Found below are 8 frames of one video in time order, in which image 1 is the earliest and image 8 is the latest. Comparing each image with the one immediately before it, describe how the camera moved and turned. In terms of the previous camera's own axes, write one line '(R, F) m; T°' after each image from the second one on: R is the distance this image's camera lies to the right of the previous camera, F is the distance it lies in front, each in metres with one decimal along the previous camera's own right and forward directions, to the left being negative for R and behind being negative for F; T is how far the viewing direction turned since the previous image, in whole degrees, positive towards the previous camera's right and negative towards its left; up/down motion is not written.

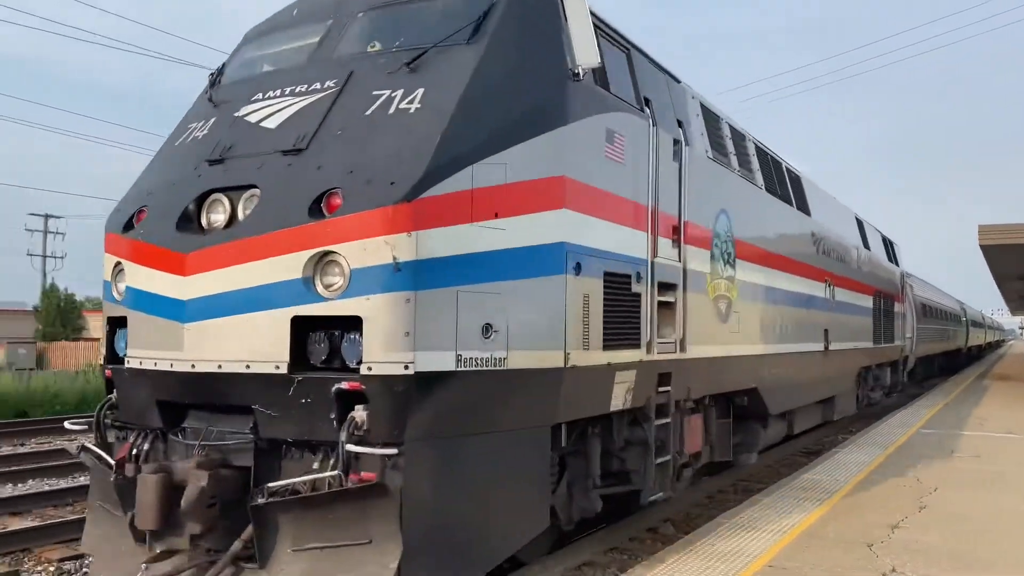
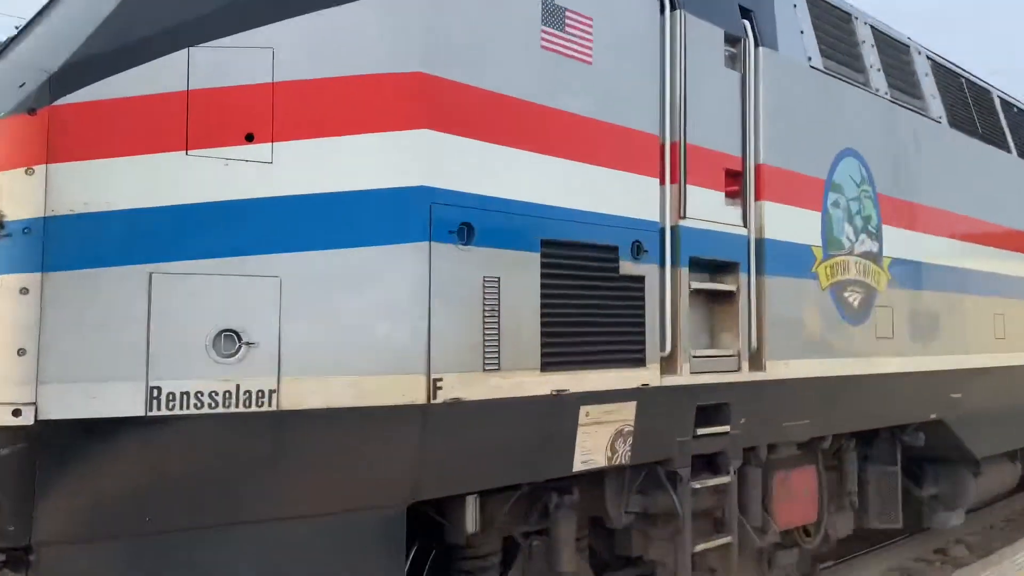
(+1.3, +2.1) m; -17°
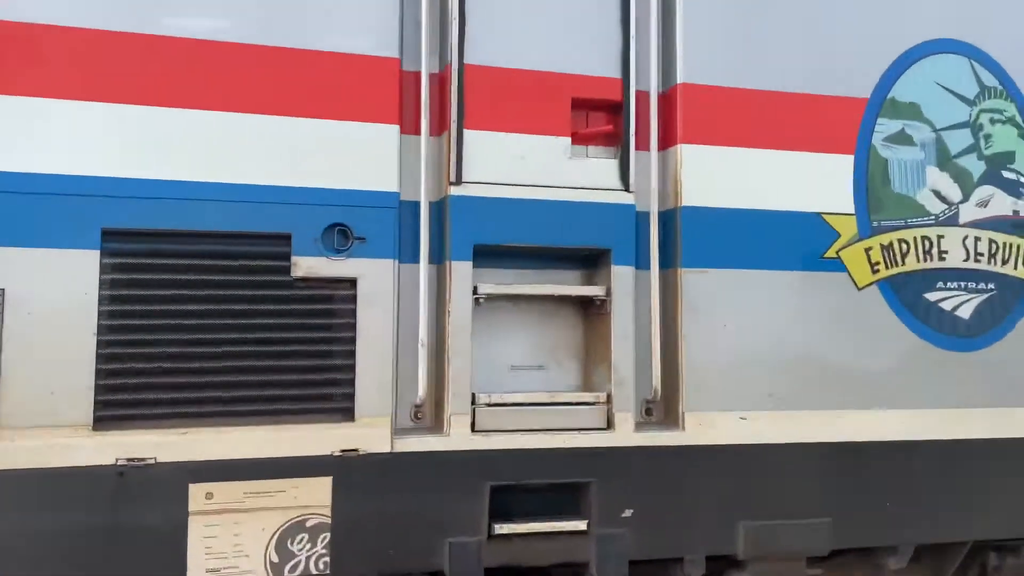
(+1.8, +1.6) m; -28°
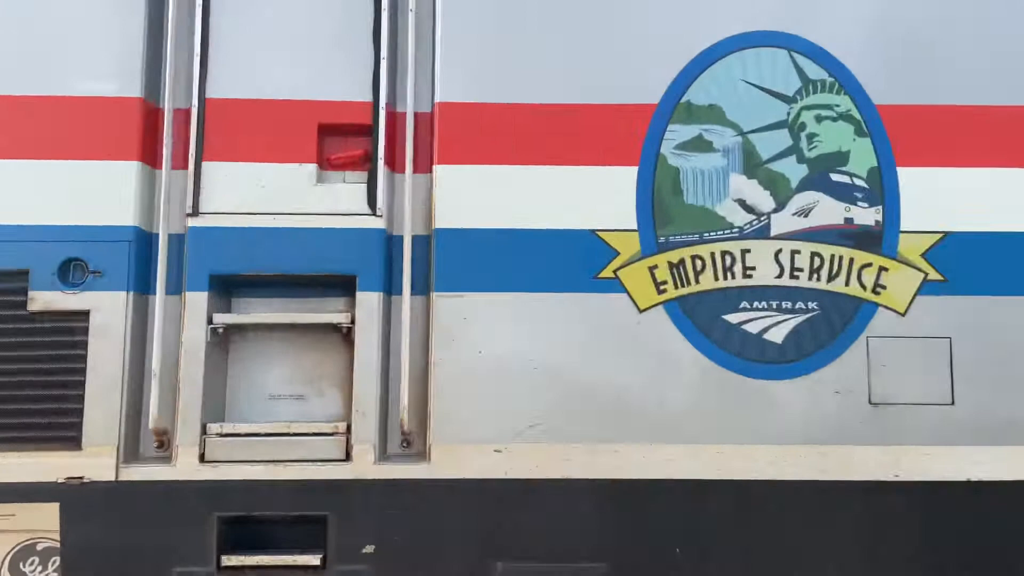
(+1.1, +0.2) m; -12°
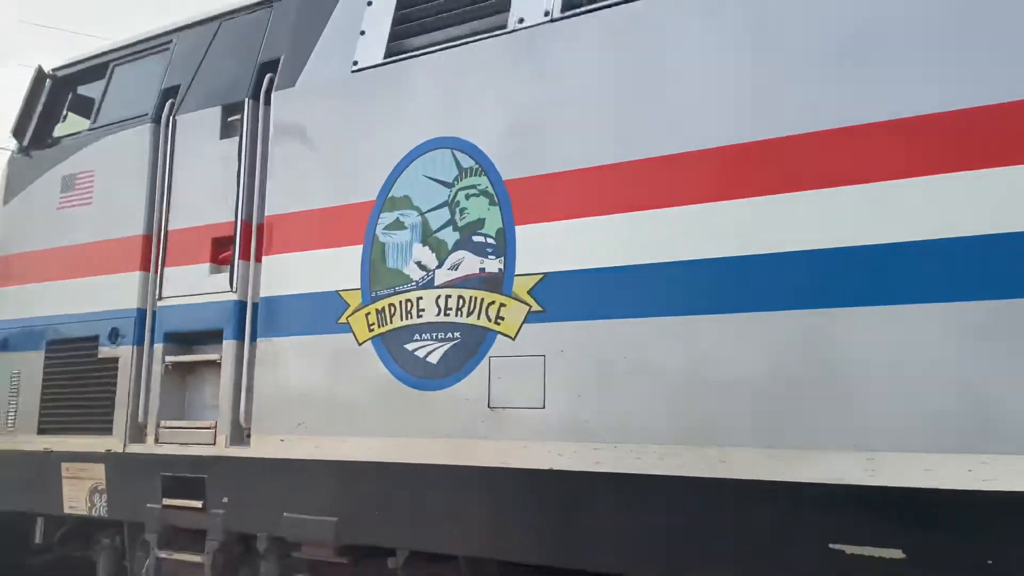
(+2.5, -0.3) m; -30°
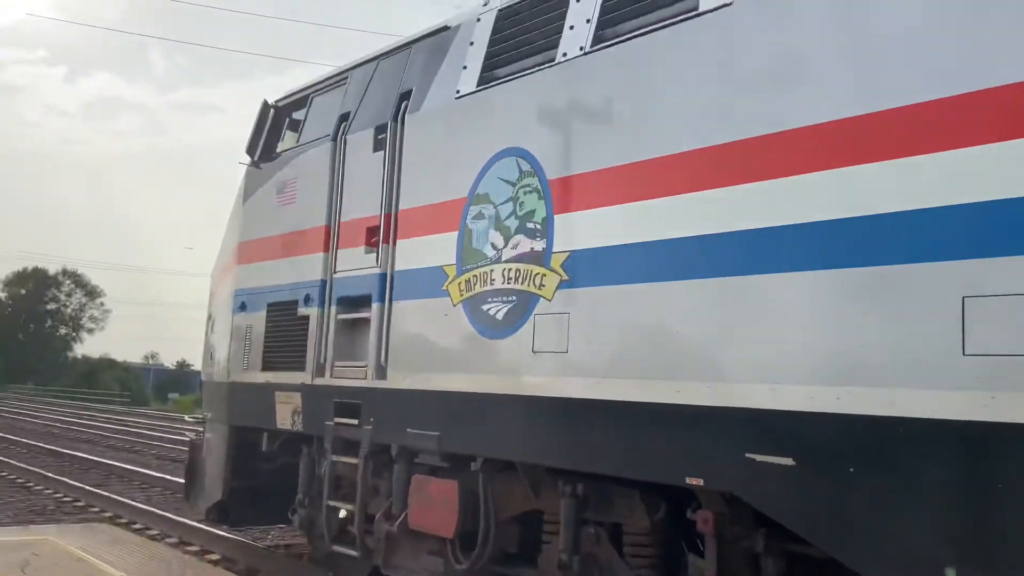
(+1.0, -0.8) m; -17°
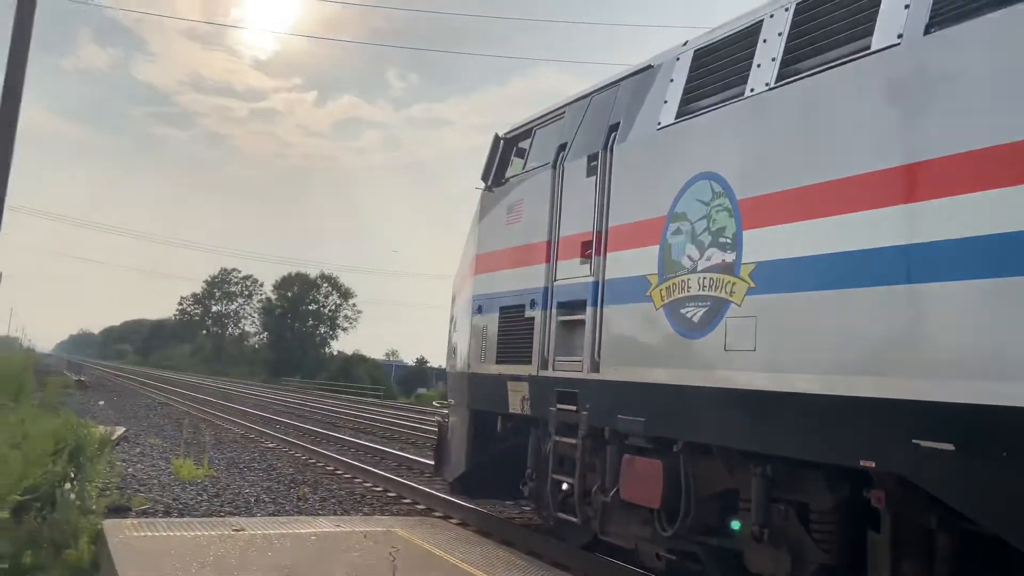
(+0.2, -0.7) m; -15°
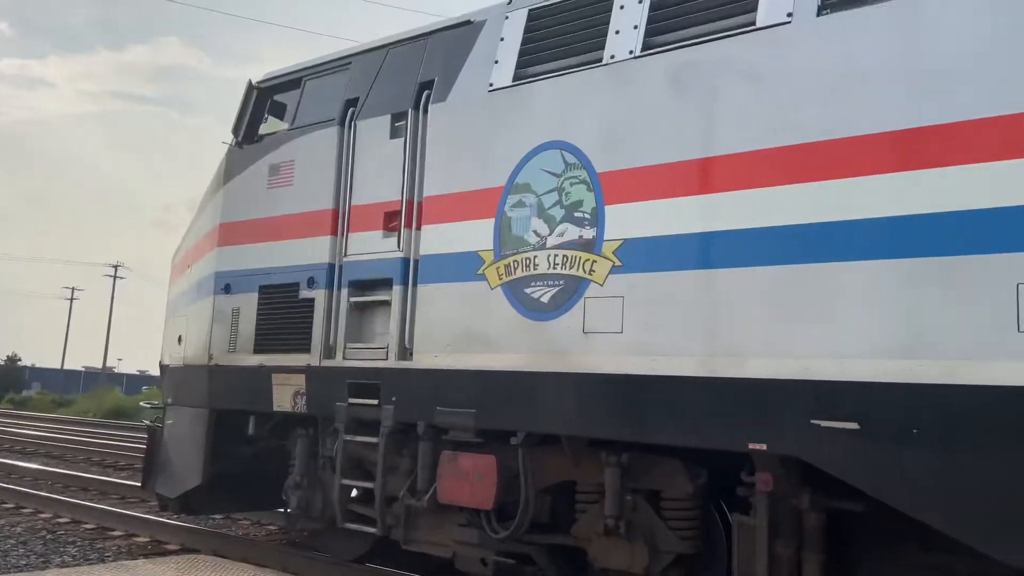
(-1.0, +0.9) m; +25°
